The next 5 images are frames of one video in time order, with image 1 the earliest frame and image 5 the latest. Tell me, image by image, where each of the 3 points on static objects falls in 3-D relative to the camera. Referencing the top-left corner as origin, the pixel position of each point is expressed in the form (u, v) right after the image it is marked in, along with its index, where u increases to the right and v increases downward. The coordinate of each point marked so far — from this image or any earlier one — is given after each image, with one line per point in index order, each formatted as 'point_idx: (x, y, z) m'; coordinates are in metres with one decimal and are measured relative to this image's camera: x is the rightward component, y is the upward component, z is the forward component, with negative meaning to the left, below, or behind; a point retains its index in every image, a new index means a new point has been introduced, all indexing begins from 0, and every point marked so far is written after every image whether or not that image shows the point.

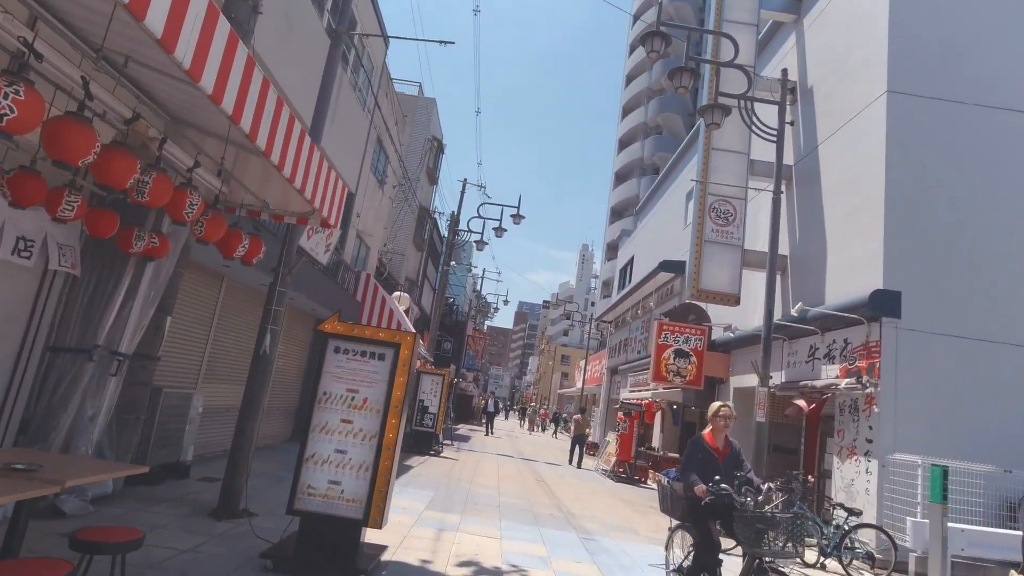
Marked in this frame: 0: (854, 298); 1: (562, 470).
0: (+5.5, -0.2, +9.4) m
1: (+1.3, -4.8, +15.4) m
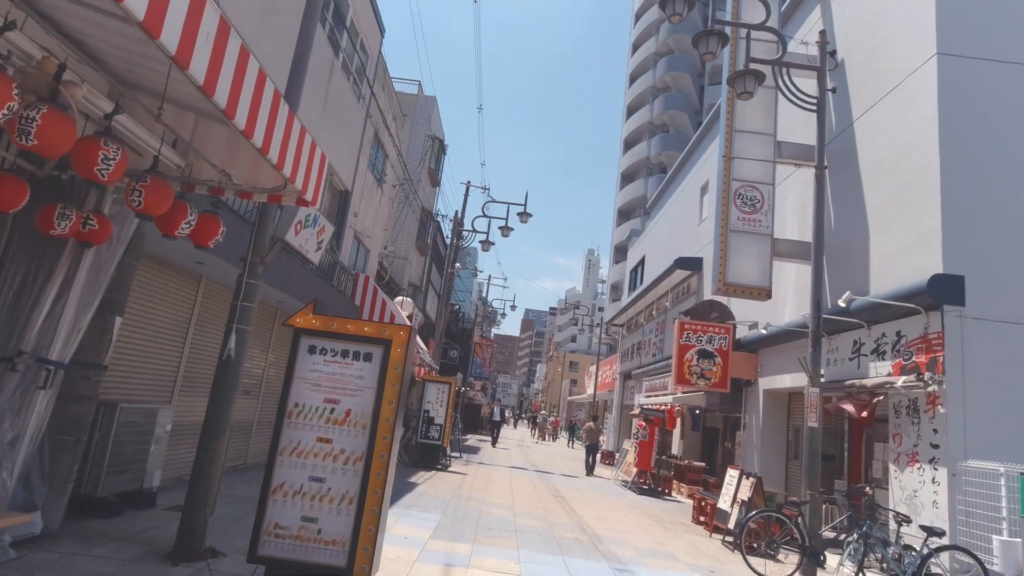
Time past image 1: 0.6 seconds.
0: (+5.7, 0.0, +8.4) m
1: (+1.6, -4.8, +14.3) m
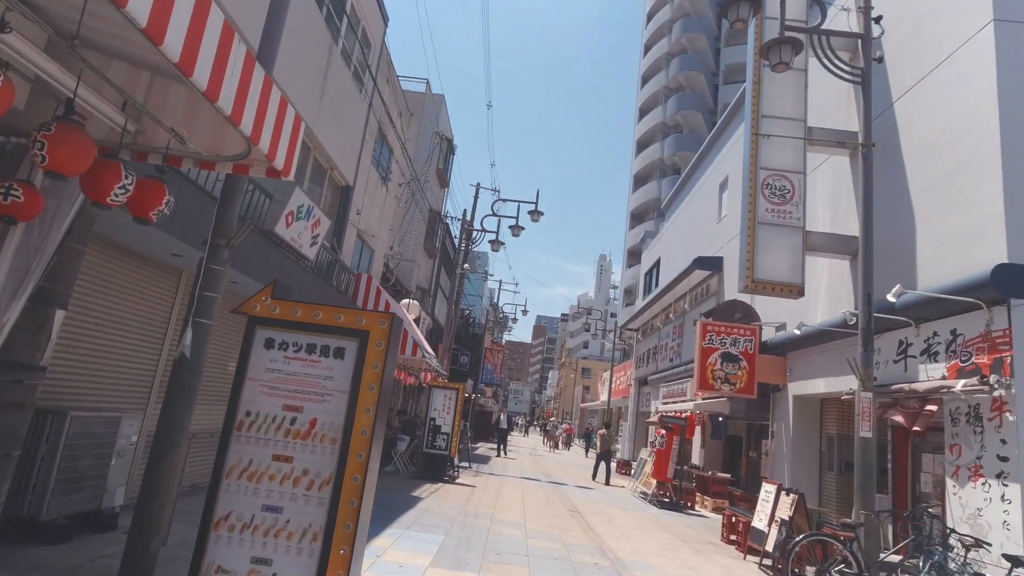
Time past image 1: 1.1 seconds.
0: (+5.8, +0.1, +7.5) m
1: (+1.9, -4.8, +13.5) m
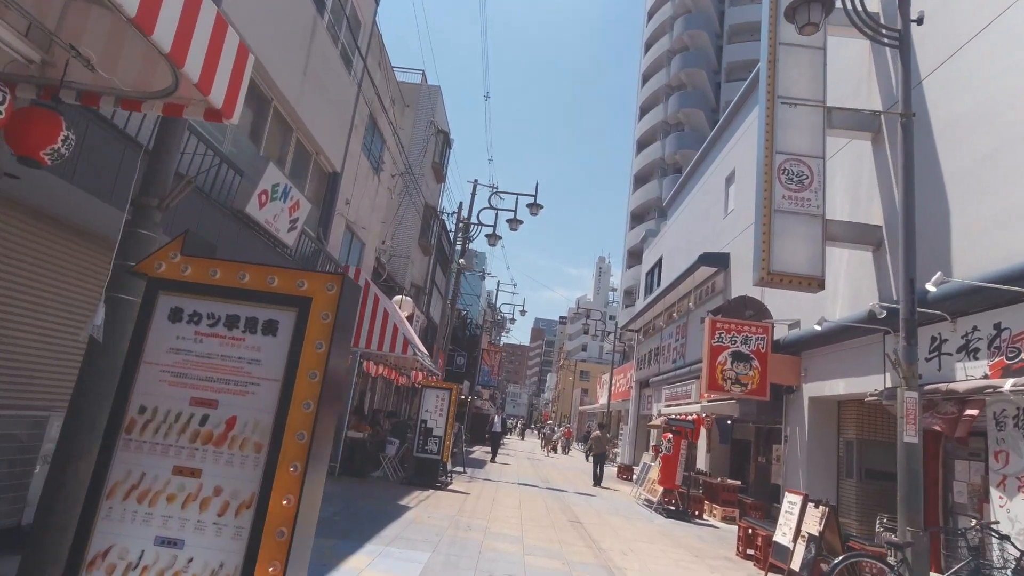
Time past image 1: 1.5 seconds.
0: (+5.7, +0.3, +6.7) m
1: (+1.8, -4.6, +12.7) m
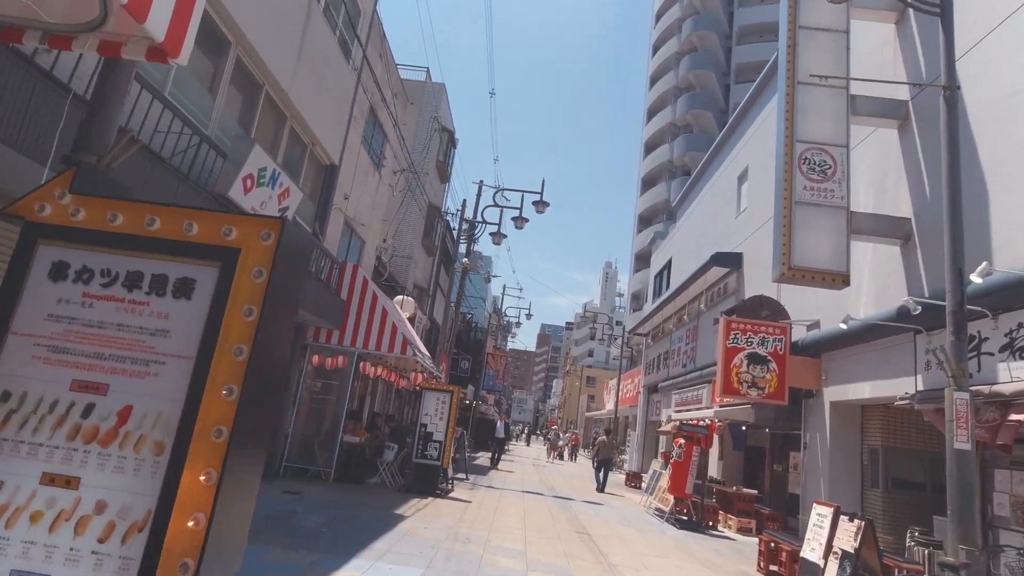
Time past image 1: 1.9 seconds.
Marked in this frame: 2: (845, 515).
0: (+5.8, +0.3, +6.1) m
1: (+1.9, -4.6, +12.0) m
2: (+3.5, -2.4, +6.2) m
